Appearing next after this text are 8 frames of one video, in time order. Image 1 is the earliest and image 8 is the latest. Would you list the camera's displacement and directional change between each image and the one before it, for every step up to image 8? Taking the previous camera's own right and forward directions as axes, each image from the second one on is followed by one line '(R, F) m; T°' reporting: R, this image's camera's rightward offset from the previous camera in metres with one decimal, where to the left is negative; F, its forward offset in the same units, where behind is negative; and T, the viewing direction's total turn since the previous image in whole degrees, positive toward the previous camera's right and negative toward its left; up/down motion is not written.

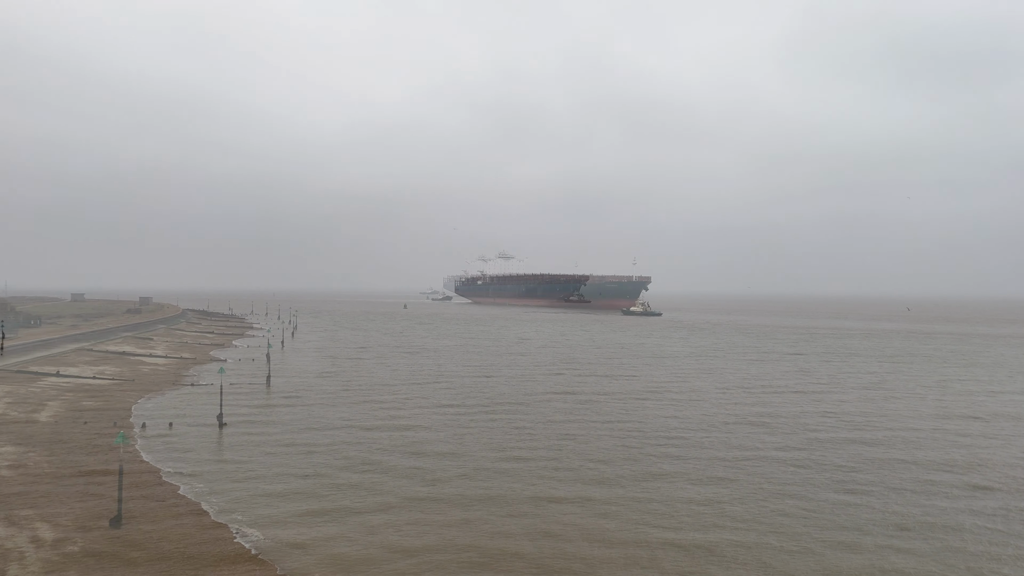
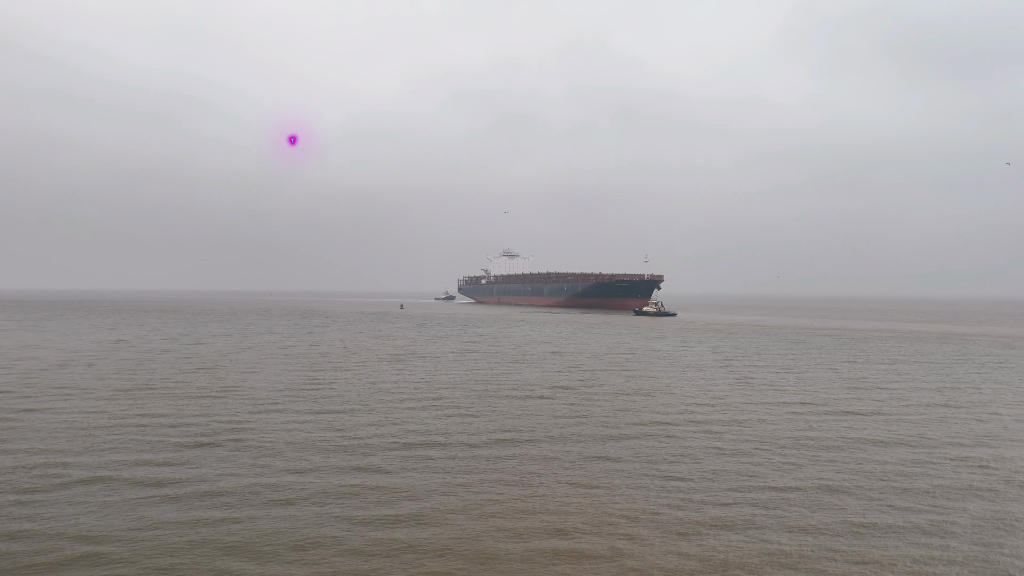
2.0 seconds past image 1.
(+0.2, +5.7) m; 0°
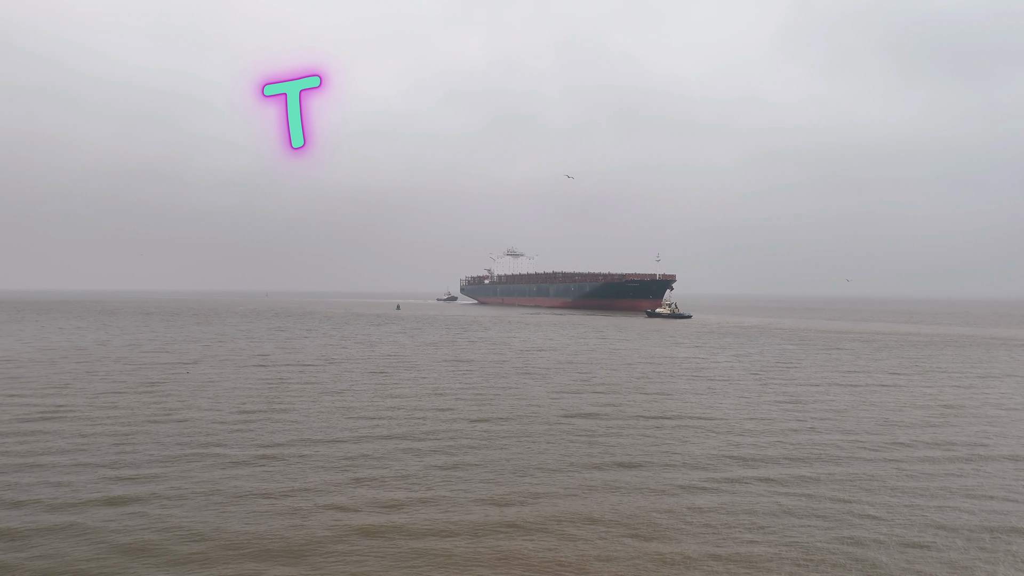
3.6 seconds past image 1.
(+0.1, +5.9) m; 0°
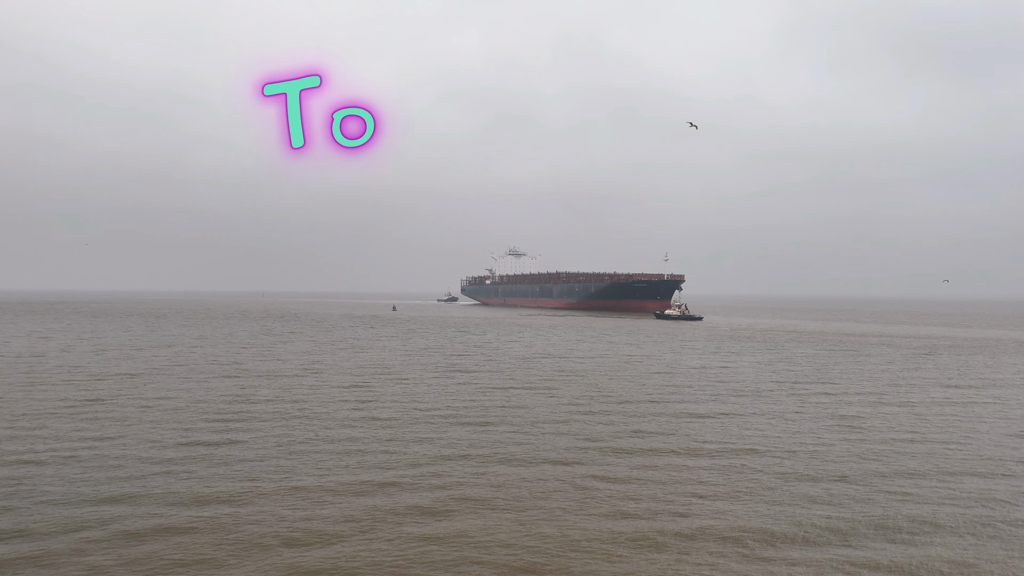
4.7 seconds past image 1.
(+0.1, +4.3) m; 0°
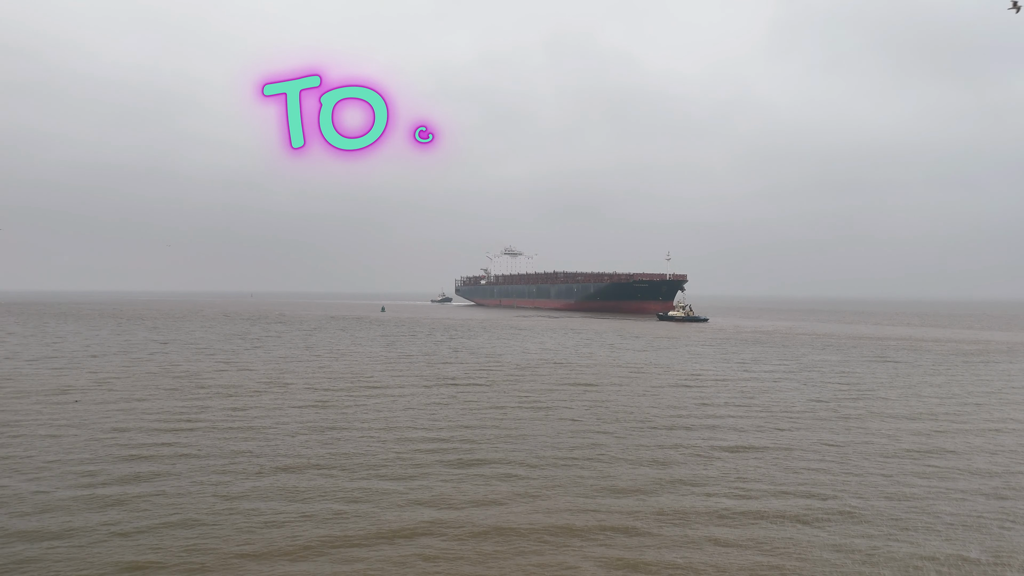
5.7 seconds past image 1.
(0.0, +4.5) m; 0°
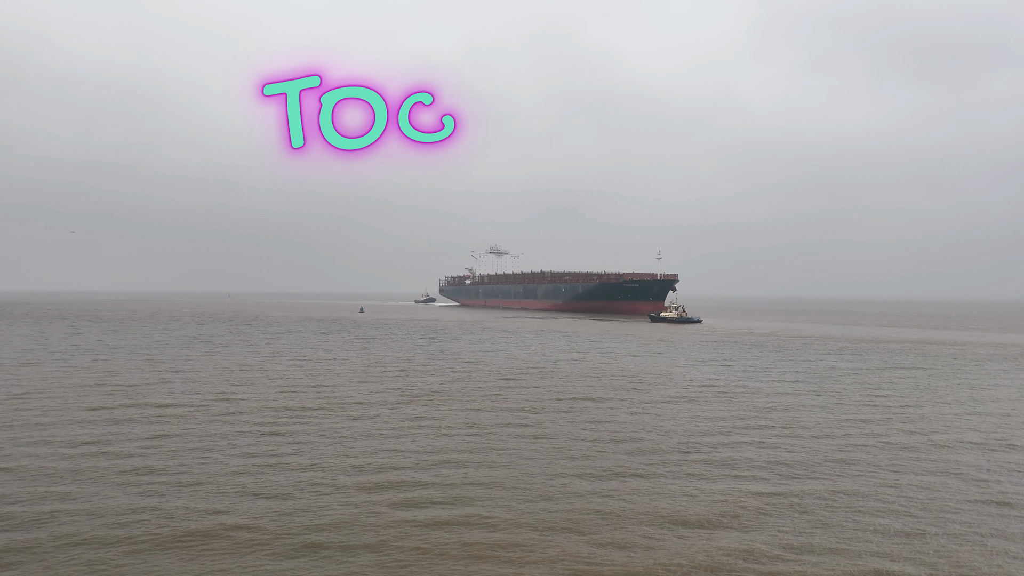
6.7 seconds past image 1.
(+0.1, +4.0) m; +1°
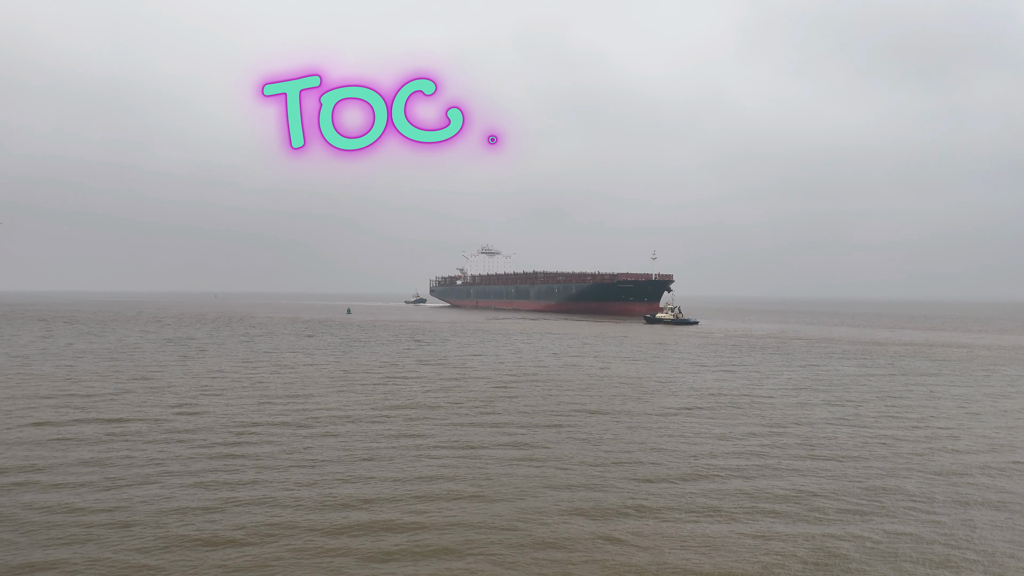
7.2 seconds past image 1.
(0.0, +2.3) m; +1°
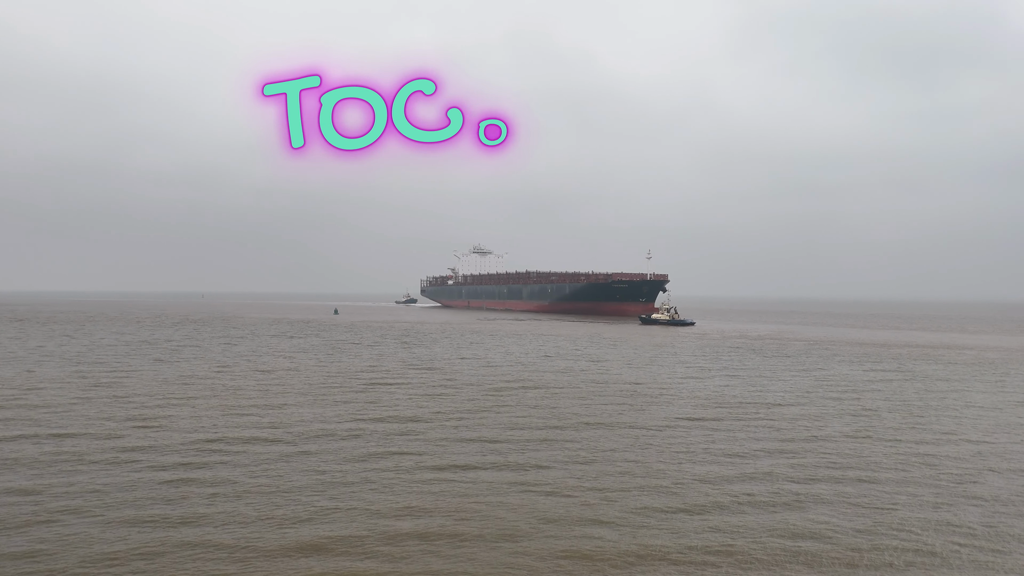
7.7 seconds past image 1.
(0.0, +2.1) m; +1°
